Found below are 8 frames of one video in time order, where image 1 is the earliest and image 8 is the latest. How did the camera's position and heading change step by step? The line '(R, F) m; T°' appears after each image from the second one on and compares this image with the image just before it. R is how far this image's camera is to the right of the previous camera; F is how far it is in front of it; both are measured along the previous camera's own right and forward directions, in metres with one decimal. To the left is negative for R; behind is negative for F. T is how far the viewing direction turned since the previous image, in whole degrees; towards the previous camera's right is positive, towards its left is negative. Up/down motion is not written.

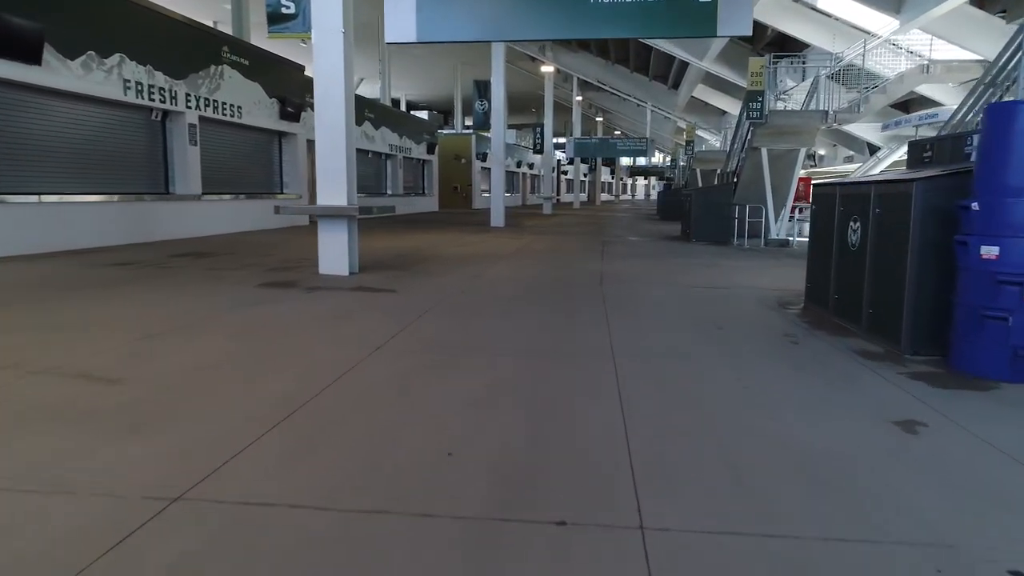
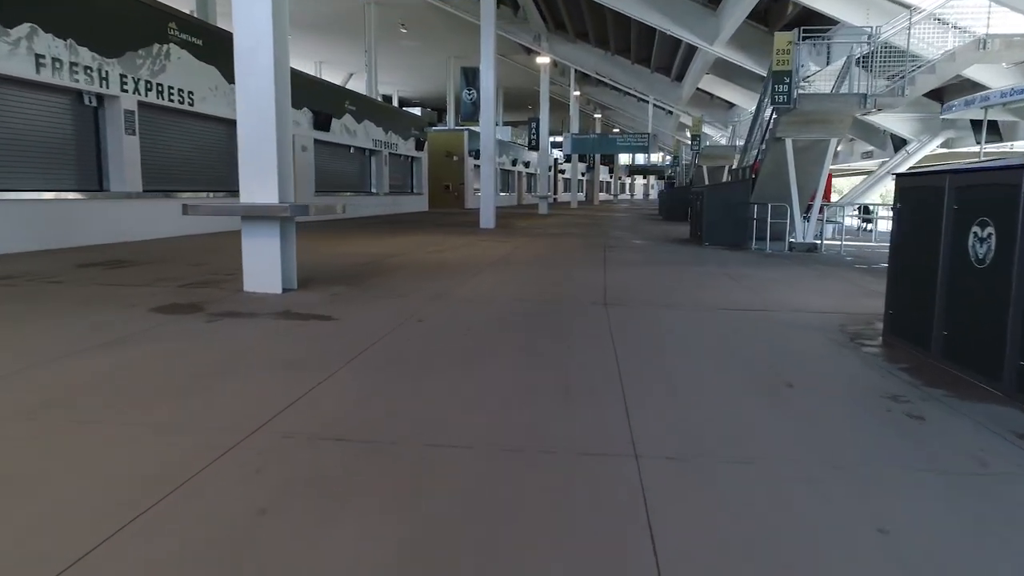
(+0.2, +2.0) m; 0°
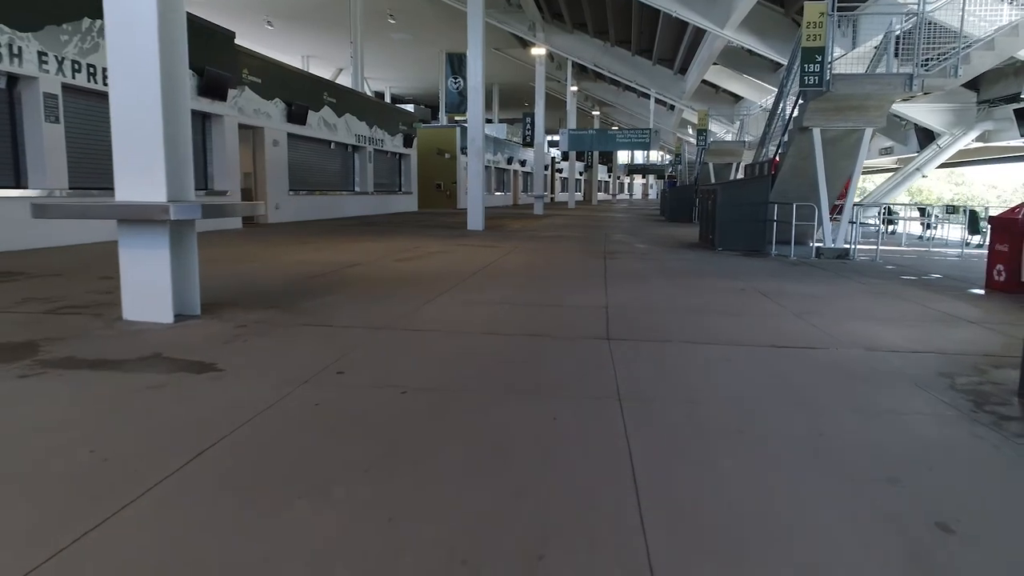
(+0.2, +1.8) m; 0°
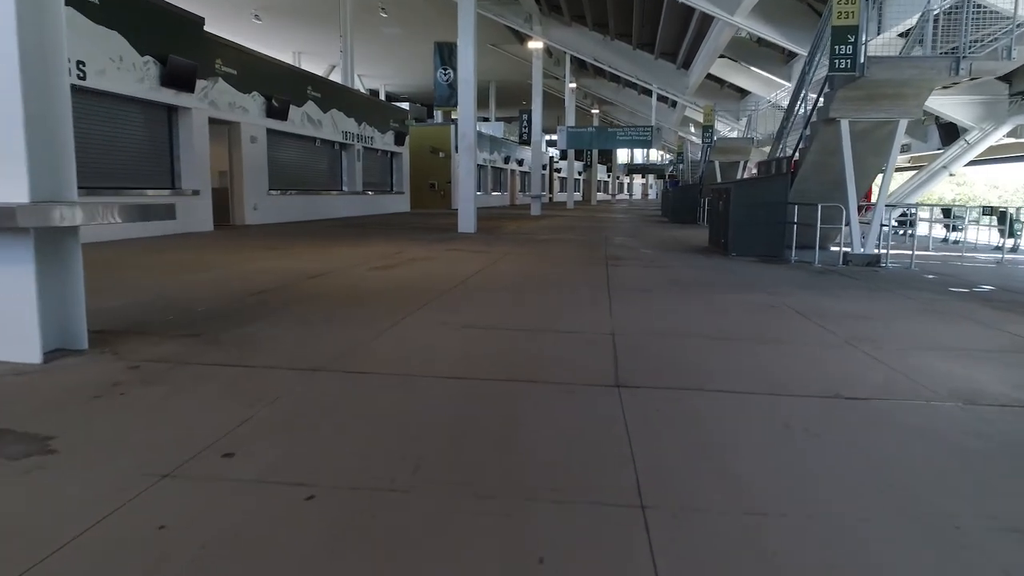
(+0.1, +1.3) m; 0°
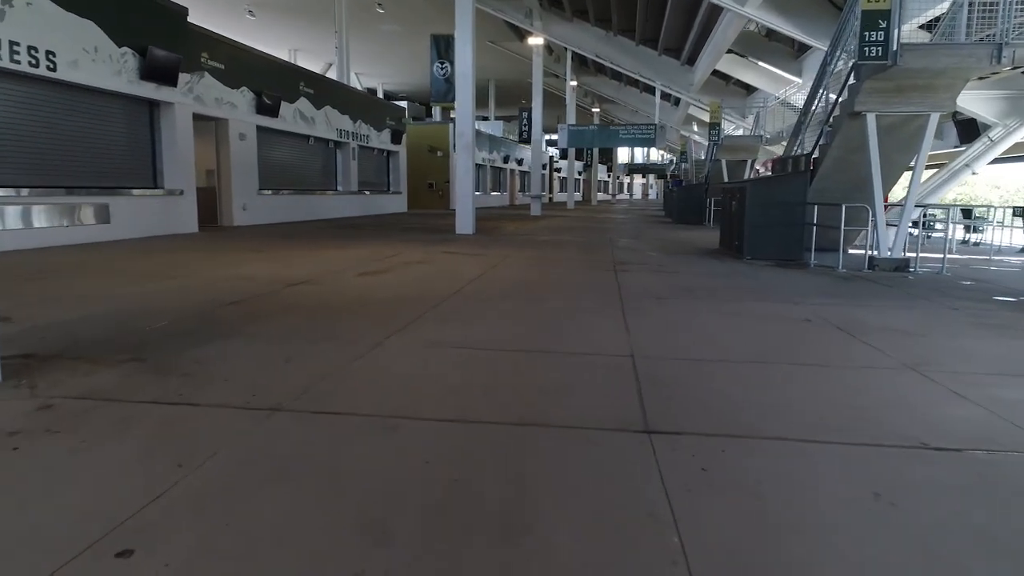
(0.0, +0.8) m; 0°
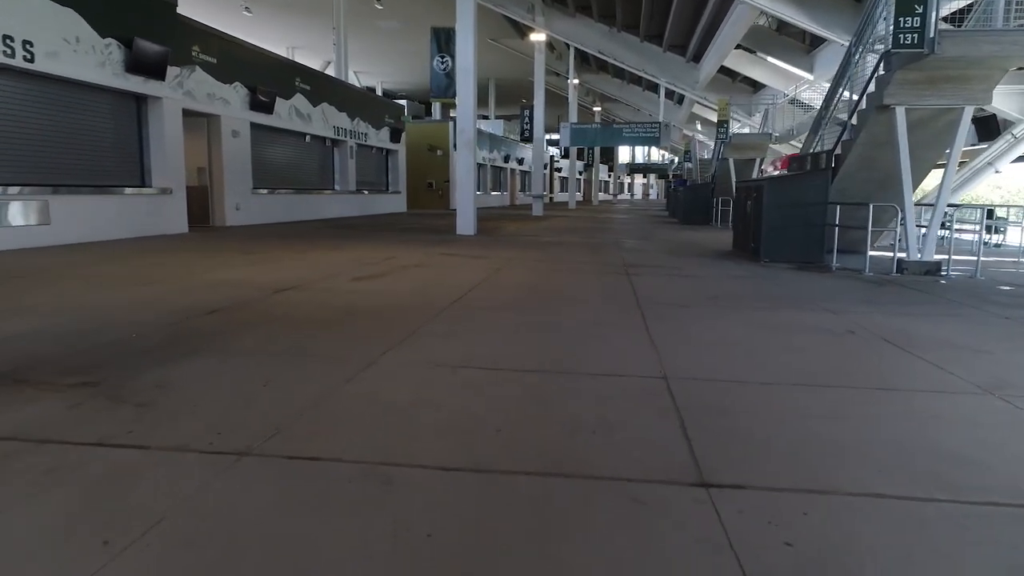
(-0.1, +0.6) m; 0°
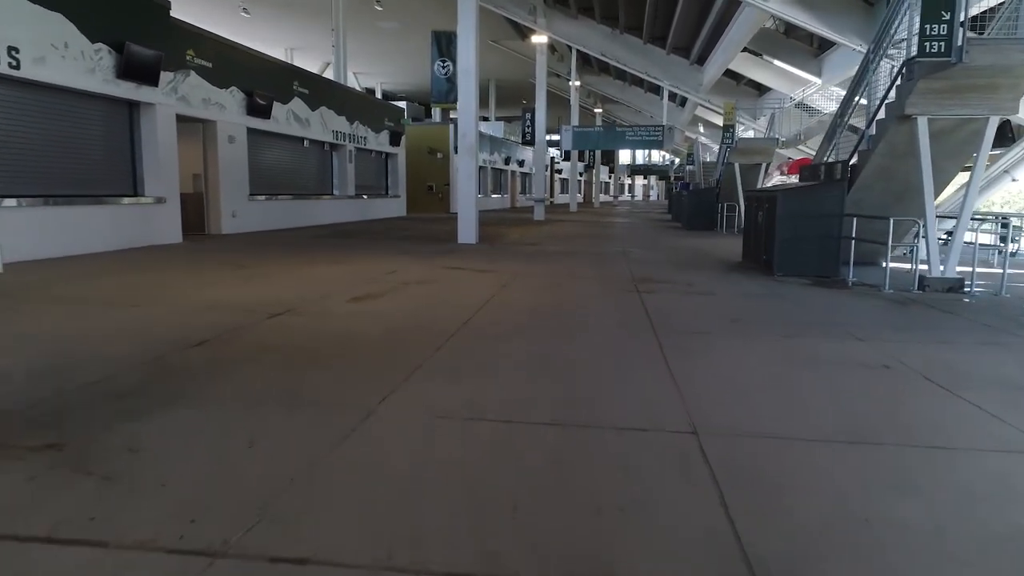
(-0.1, +0.4) m; 0°
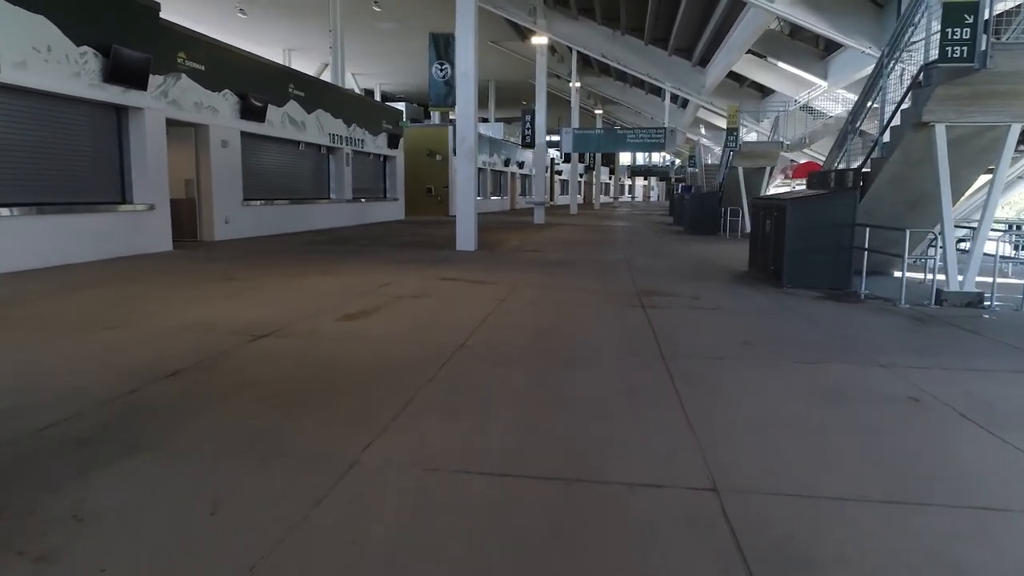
(0.0, +0.4) m; 0°
